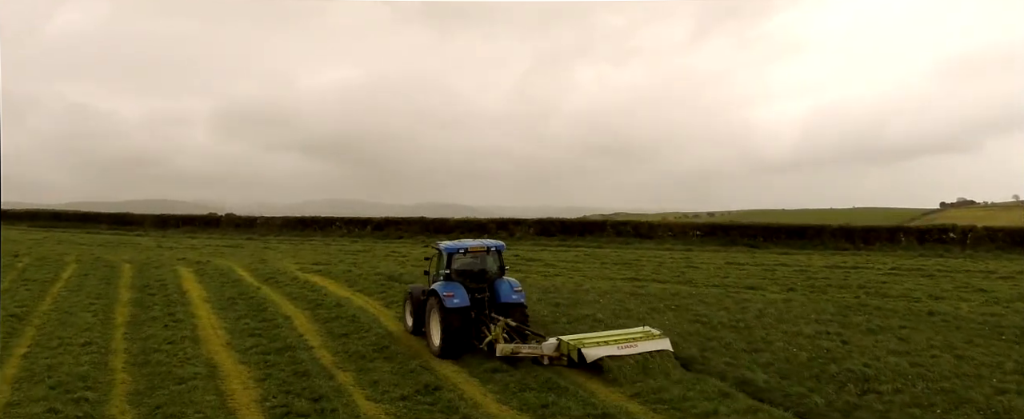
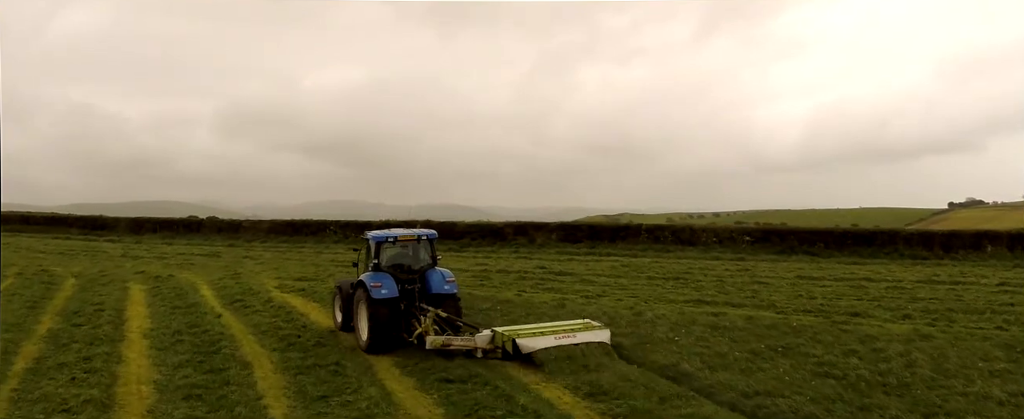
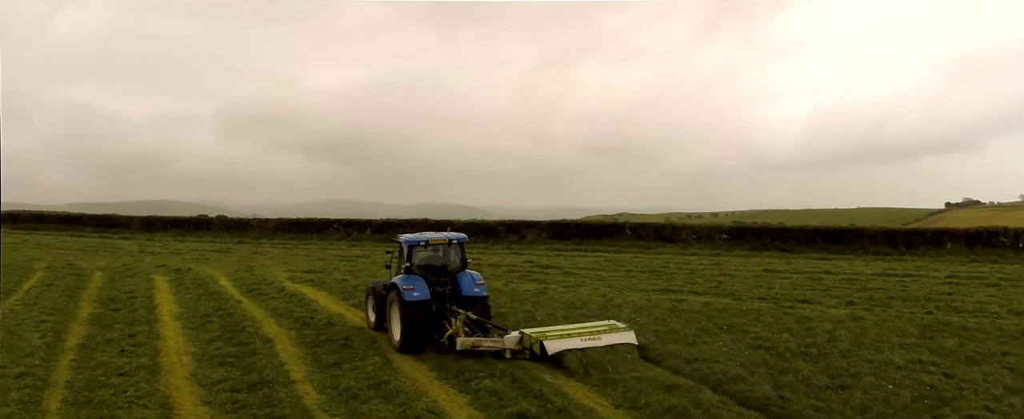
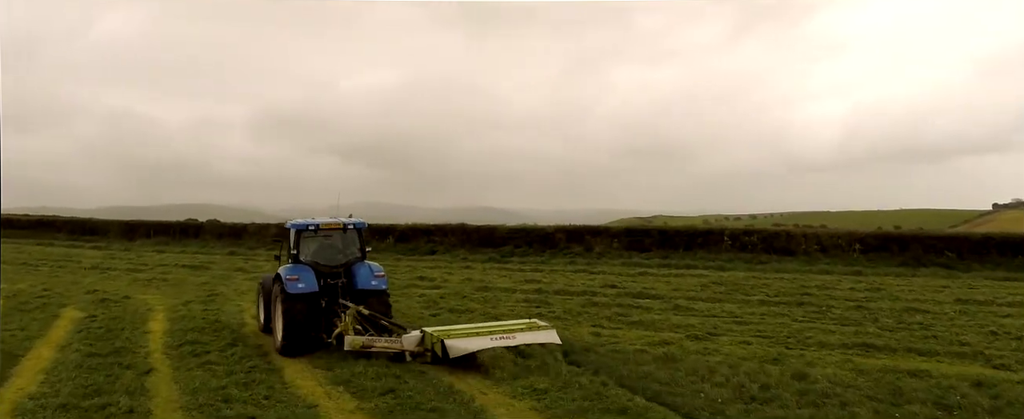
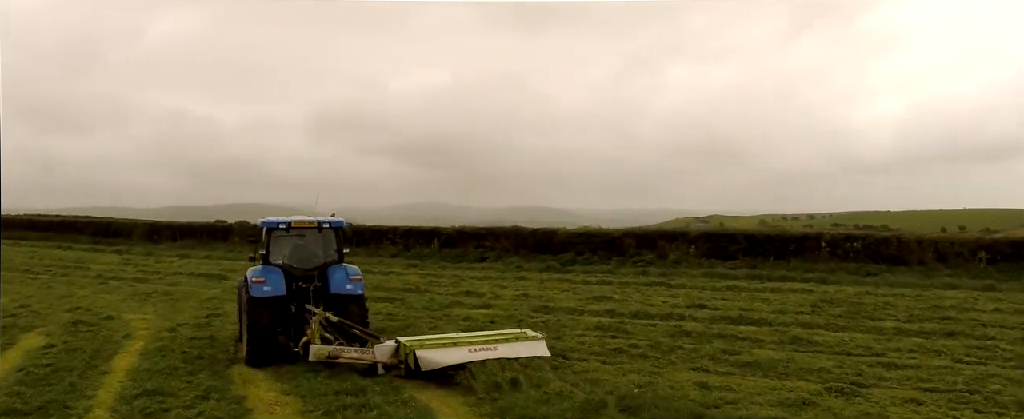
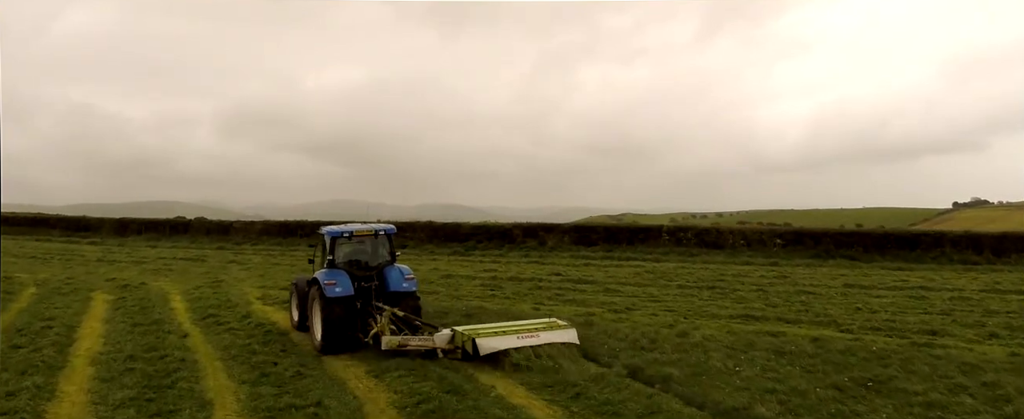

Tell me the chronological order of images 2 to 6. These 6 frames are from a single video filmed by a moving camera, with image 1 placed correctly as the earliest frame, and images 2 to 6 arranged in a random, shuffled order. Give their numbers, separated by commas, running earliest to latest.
3, 2, 6, 4, 5
